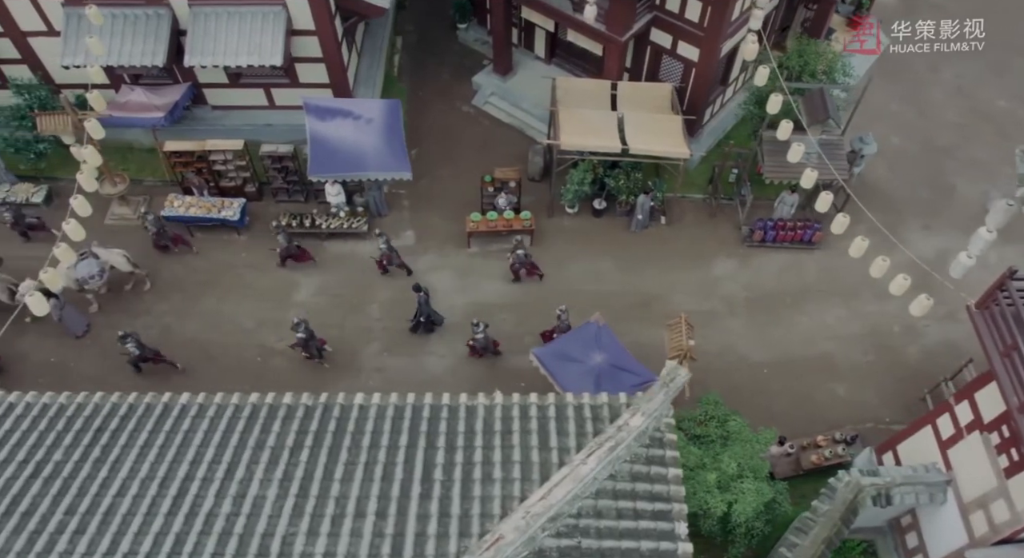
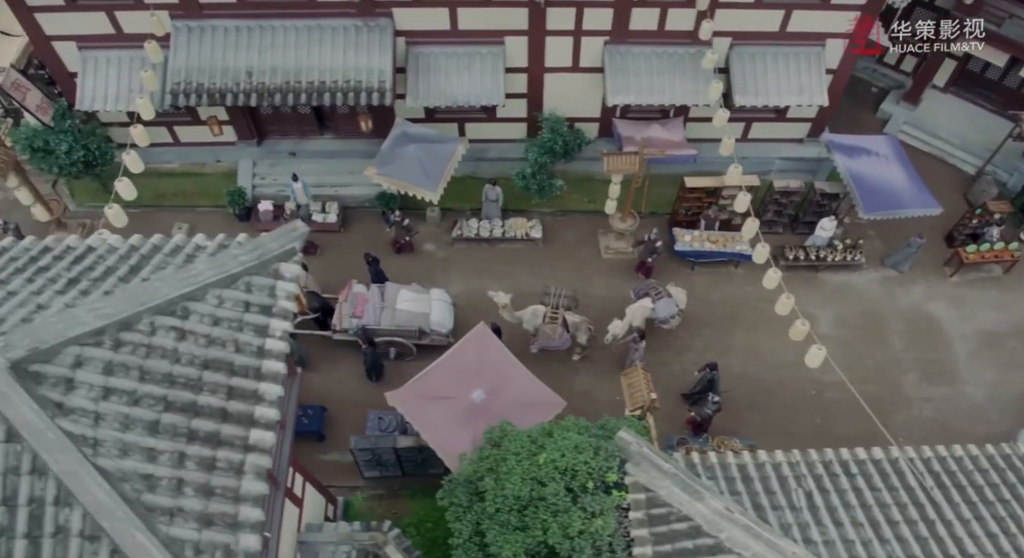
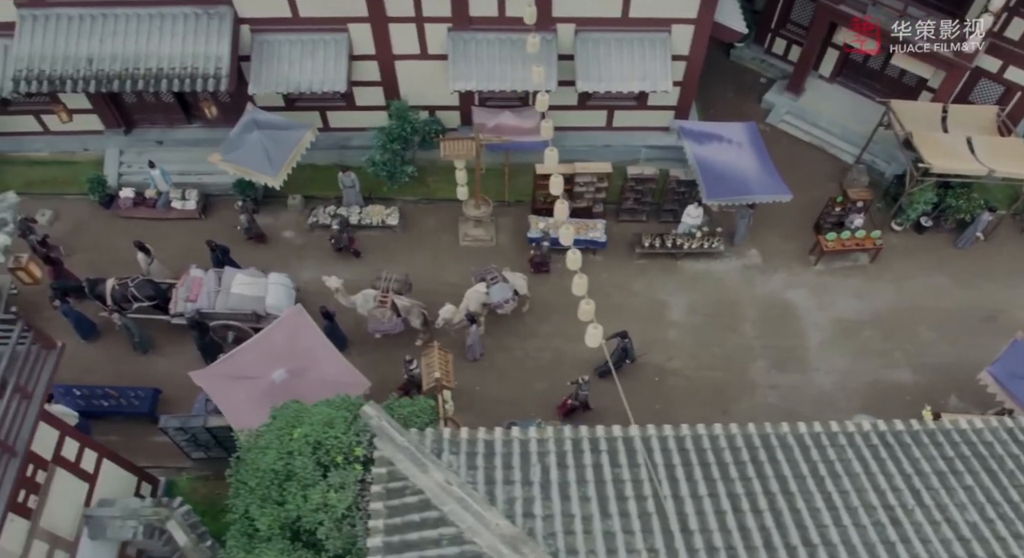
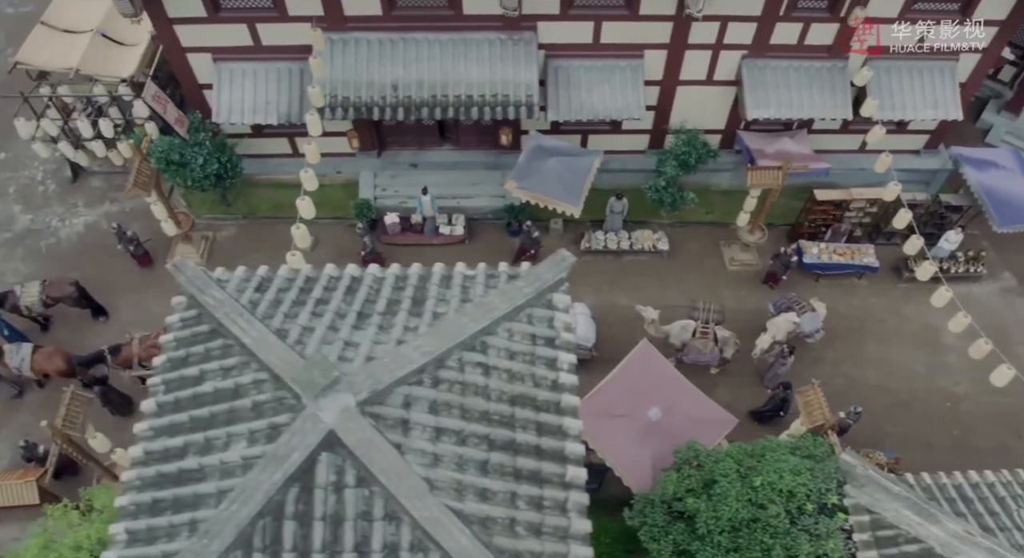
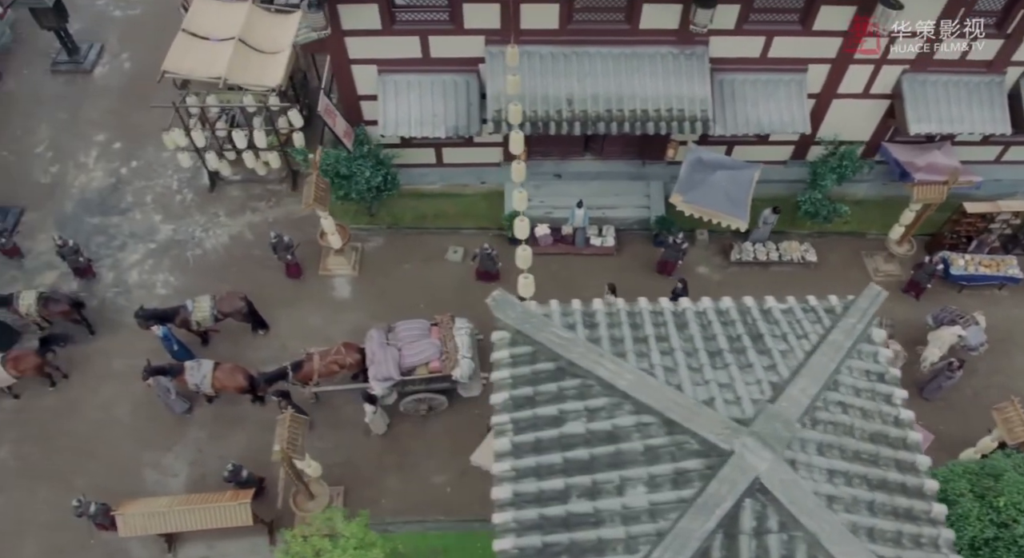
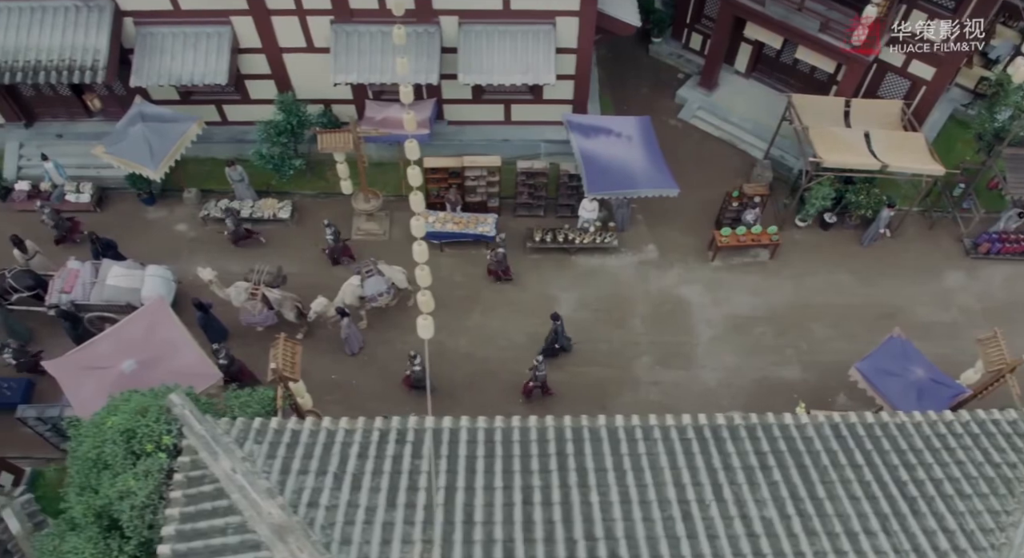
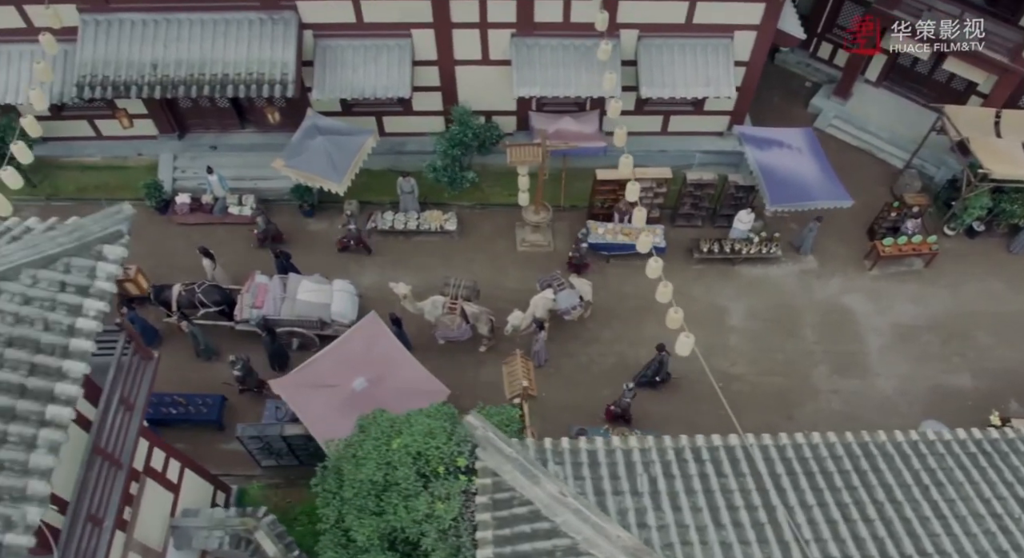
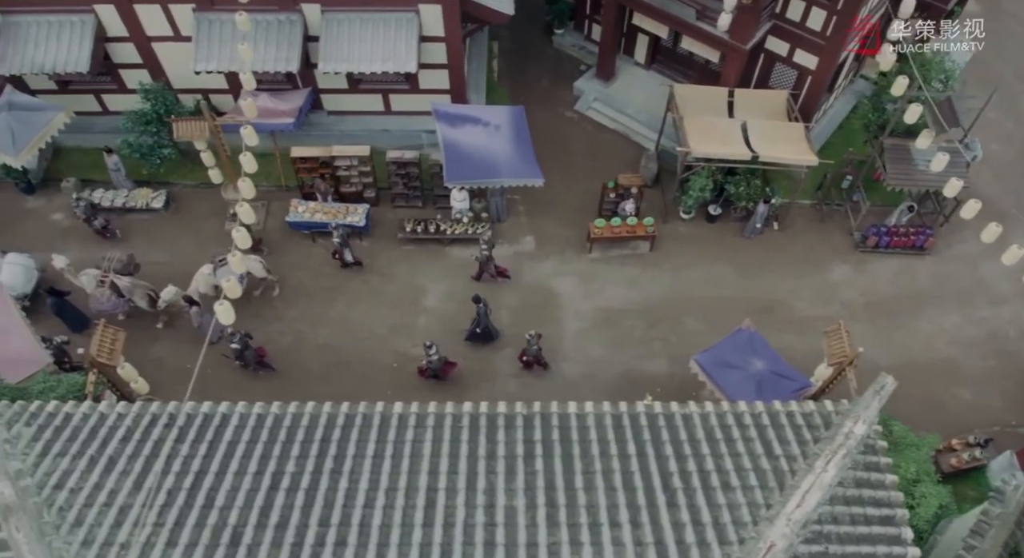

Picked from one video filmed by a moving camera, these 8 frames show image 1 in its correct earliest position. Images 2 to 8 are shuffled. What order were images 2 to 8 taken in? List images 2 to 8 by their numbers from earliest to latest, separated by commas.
8, 6, 3, 7, 2, 4, 5
